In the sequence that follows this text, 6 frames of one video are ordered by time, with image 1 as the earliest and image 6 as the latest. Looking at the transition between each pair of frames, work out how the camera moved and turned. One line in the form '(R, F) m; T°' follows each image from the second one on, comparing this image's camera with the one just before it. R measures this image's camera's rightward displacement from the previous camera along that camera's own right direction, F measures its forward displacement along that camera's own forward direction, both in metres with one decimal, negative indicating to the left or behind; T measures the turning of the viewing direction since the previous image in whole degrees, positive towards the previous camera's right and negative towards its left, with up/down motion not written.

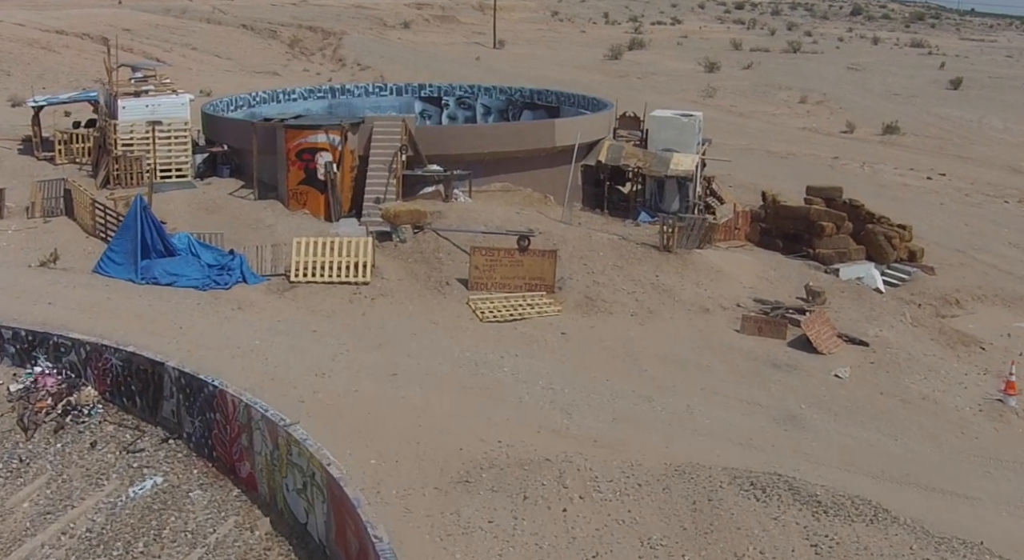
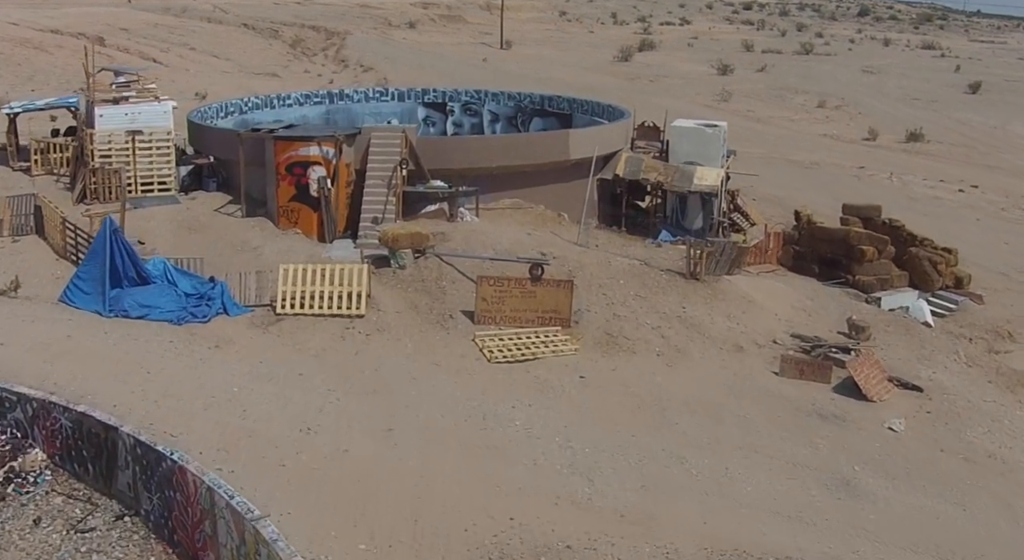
(-0.1, +2.1) m; 0°
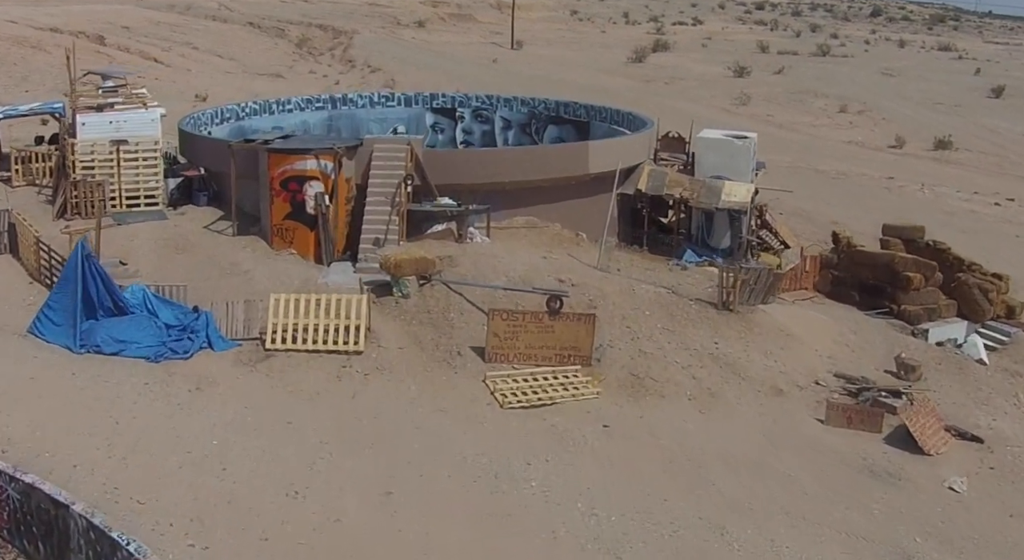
(-0.1, +1.8) m; 0°
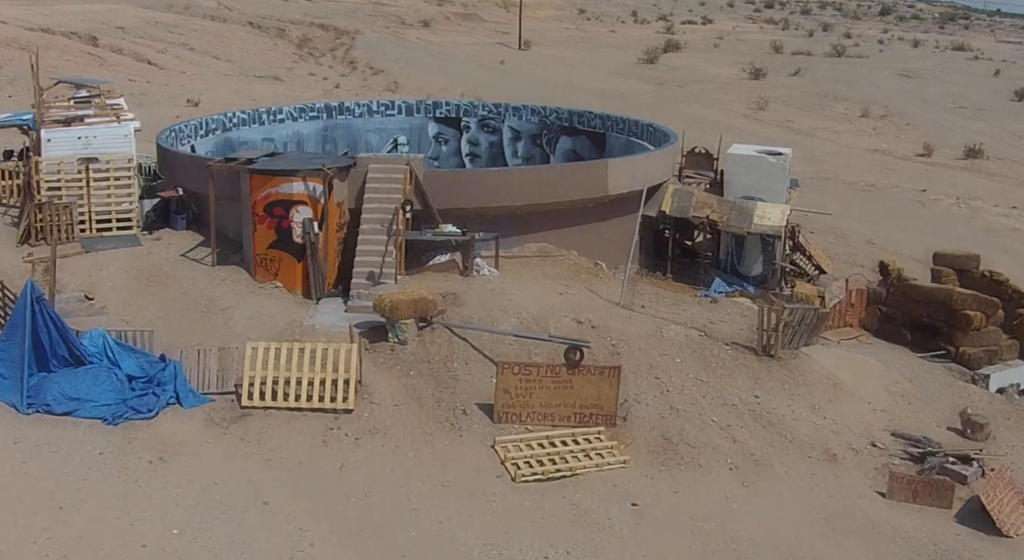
(-0.1, +2.2) m; 0°
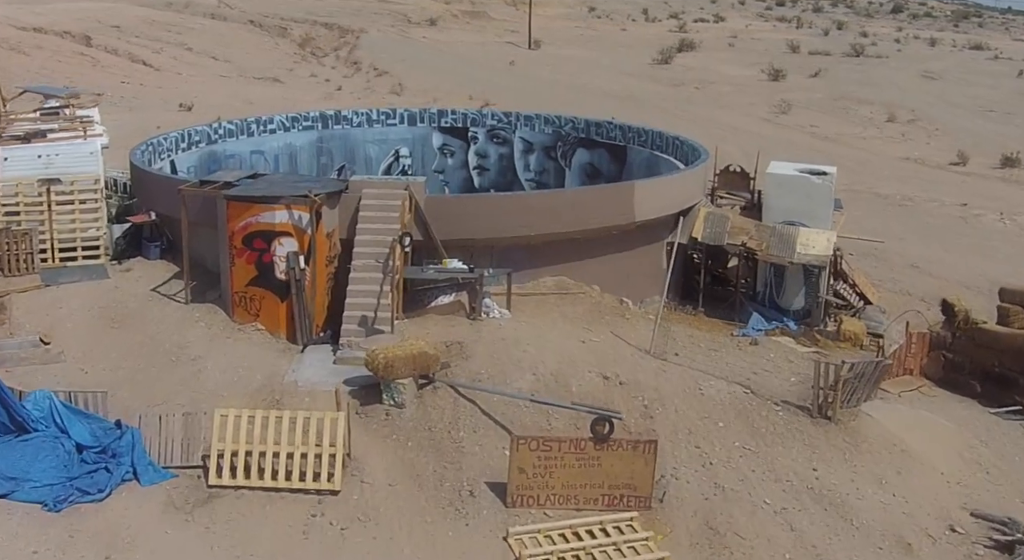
(-0.1, +2.3) m; 0°
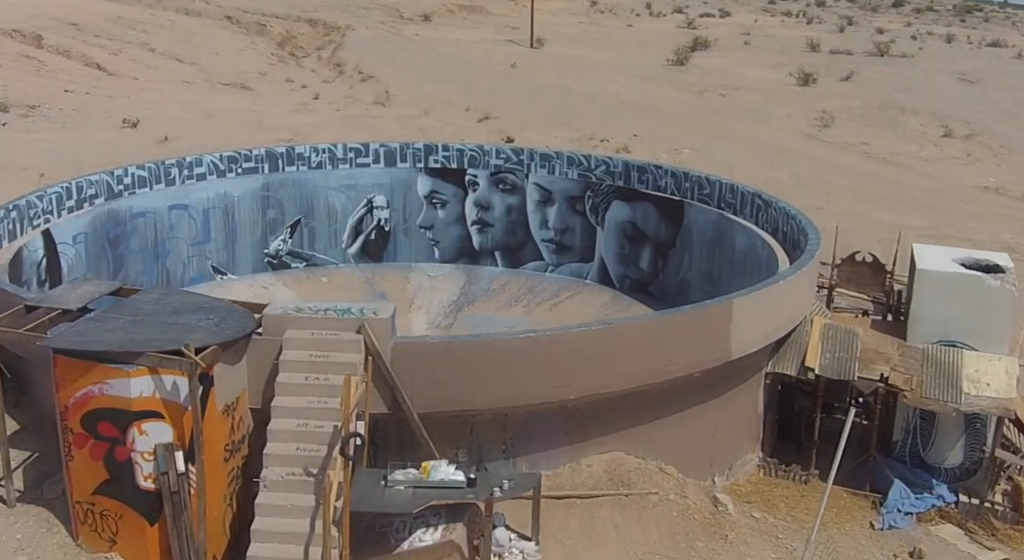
(-0.3, +6.7) m; 0°
